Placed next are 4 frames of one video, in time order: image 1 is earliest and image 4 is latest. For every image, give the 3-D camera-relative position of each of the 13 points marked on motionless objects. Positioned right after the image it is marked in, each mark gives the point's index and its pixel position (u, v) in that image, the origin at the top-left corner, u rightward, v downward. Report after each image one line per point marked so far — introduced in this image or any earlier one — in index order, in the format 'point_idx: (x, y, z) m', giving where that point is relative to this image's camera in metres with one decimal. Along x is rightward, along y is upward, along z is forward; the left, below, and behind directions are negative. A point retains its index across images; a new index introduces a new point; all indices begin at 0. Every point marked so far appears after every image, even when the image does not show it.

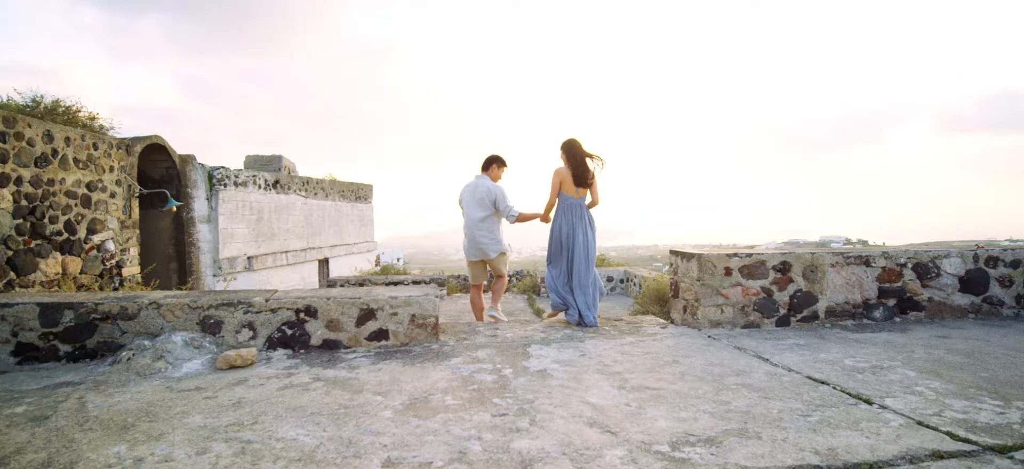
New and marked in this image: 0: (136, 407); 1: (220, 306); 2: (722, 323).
0: (-1.7, -0.8, +2.7) m
1: (-1.8, -0.4, +3.5) m
2: (+1.4, -0.6, +4.0) m
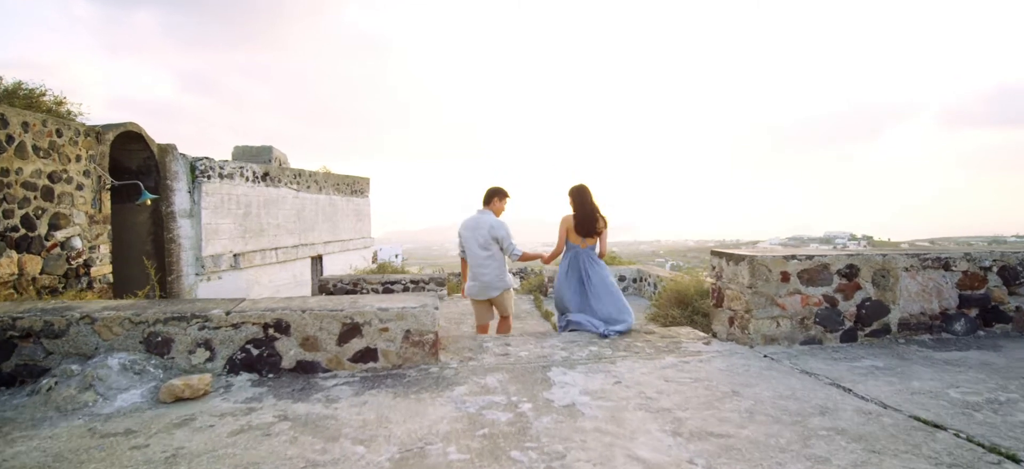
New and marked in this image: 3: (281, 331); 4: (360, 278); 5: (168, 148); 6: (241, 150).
0: (-1.7, -0.8, +2.0) m
1: (-1.7, -0.4, +2.9) m
2: (+1.5, -0.6, +3.3) m
3: (-1.2, -0.5, +2.9) m
4: (-2.4, -0.7, +9.1) m
5: (-4.8, +1.2, +8.2) m
6: (-5.2, +1.6, +11.3) m
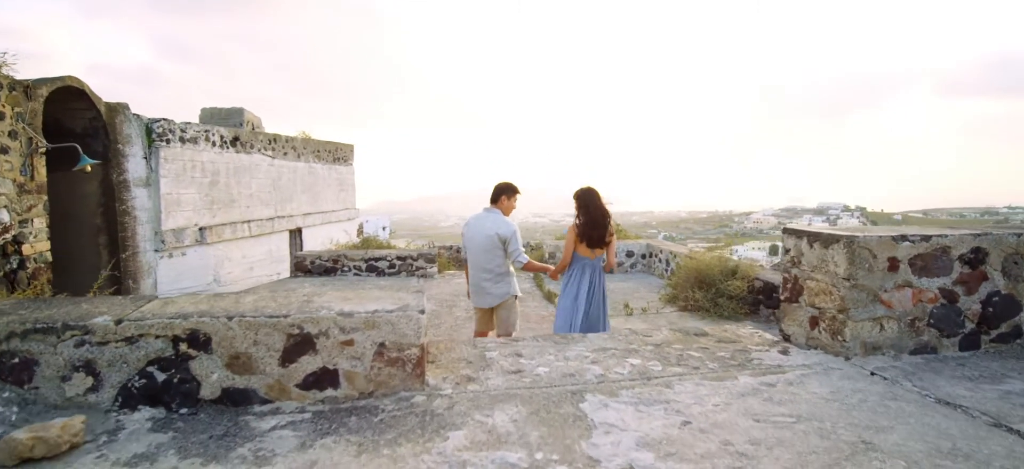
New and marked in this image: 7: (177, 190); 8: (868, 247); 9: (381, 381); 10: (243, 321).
0: (-1.6, -0.7, +1.1) m
1: (-1.6, -0.3, +2.0) m
2: (+1.6, -0.5, +2.5) m
3: (-1.1, -0.4, +2.0) m
4: (-2.4, -0.3, +8.2) m
5: (-4.9, +1.6, +7.1) m
6: (-5.3, +2.1, +10.2) m
7: (-4.6, +0.6, +8.0) m
8: (+1.5, -0.1, +2.4) m
9: (-0.5, -0.5, +2.1) m
10: (-0.9, -0.3, +2.0) m
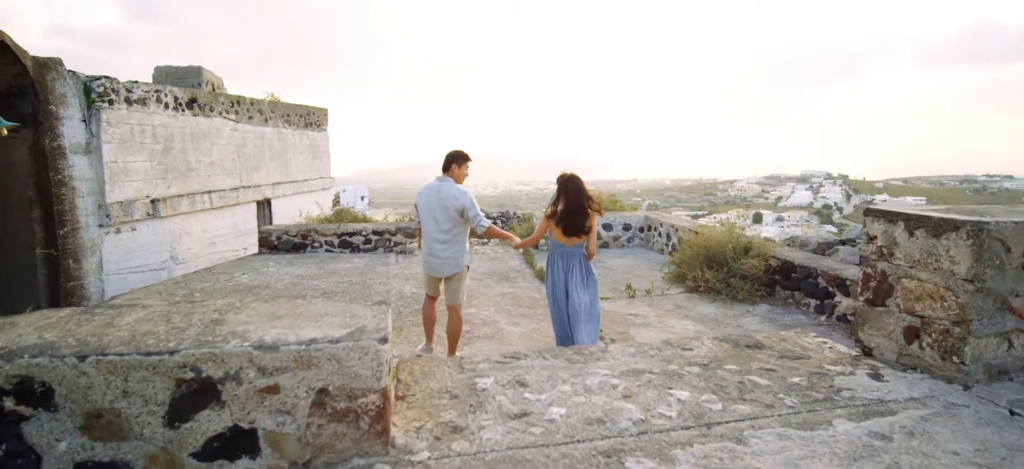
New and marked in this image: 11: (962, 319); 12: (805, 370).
0: (-1.5, -0.8, +0.4) m
1: (-1.6, -0.3, +1.2) m
2: (+1.6, -0.4, +1.9) m
3: (-1.1, -0.4, +1.3) m
4: (-2.6, +0.1, +7.4) m
5: (-5.0, +1.9, +6.2) m
6: (-5.5, +2.6, +9.2) m
7: (-4.8, +0.9, +7.1) m
8: (+1.5, 0.0, +1.8) m
9: (-0.5, -0.5, +1.4) m
10: (-0.9, -0.3, +1.3) m
11: (+1.4, -0.3, +1.8) m
12: (+1.0, -0.5, +2.0) m
